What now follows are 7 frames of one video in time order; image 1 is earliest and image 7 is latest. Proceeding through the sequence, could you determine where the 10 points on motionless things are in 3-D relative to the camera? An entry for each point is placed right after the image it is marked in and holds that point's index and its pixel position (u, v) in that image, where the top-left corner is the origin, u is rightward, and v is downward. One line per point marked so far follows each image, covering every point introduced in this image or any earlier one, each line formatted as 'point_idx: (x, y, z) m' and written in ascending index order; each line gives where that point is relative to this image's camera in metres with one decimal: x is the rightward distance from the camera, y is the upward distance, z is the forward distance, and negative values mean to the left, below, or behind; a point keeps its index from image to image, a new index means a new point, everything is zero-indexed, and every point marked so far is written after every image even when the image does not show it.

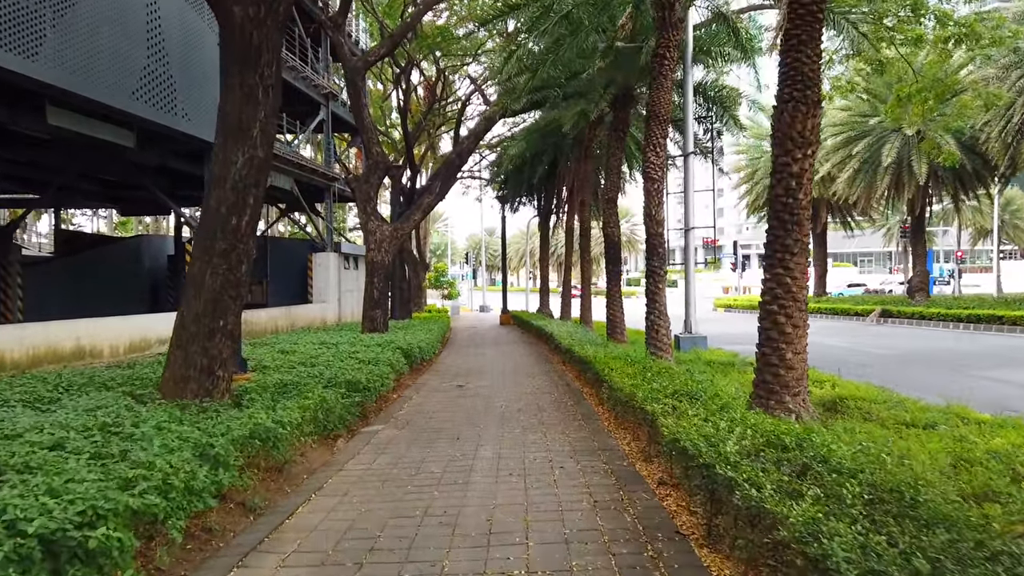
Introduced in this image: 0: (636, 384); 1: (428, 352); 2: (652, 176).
0: (+1.2, -0.9, +6.8) m
1: (-1.6, -1.3, +14.5) m
2: (+2.3, +1.8, +12.0) m
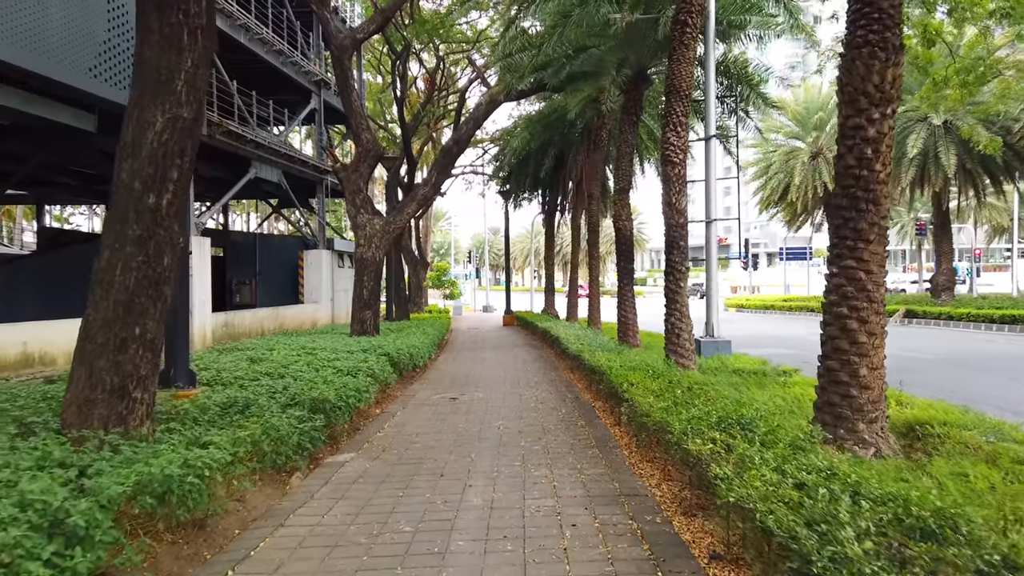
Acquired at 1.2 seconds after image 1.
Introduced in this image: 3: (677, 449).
0: (+1.1, -0.9, +5.4) m
1: (-1.6, -1.3, +13.1) m
2: (+2.3, +1.9, +10.6) m
3: (+1.0, -1.0, +4.5) m
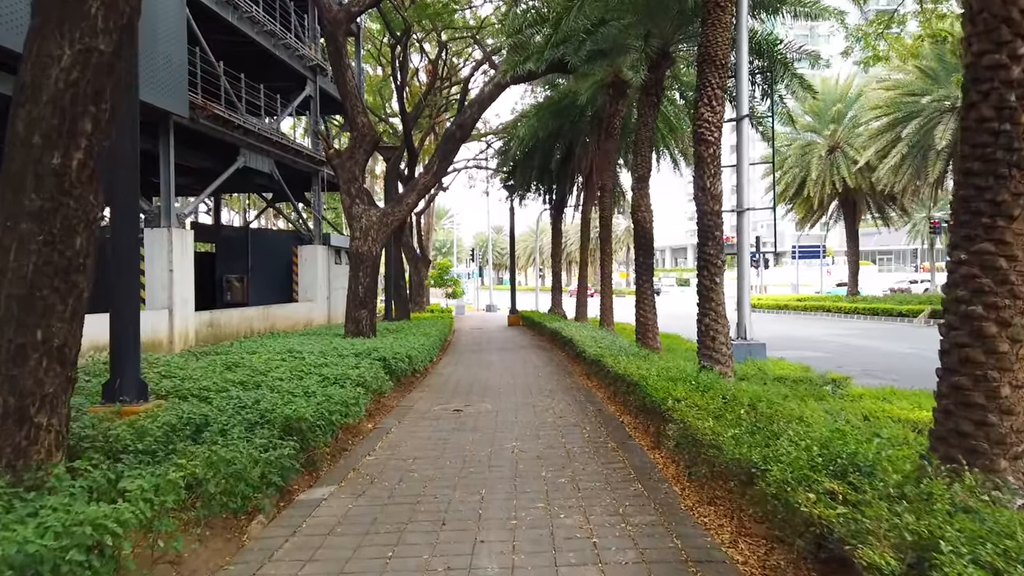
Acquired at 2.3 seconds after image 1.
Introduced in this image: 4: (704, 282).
0: (+1.3, -0.8, +4.1) m
1: (-1.5, -1.2, +11.9) m
2: (+2.5, +1.9, +9.3) m
3: (+1.2, -1.0, +3.3) m
4: (+2.4, +0.1, +9.3) m
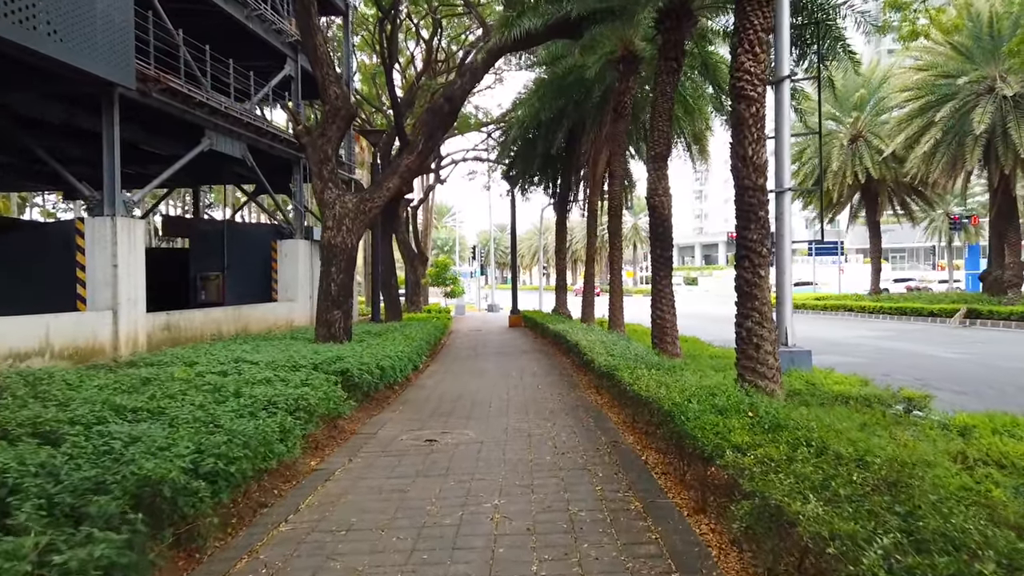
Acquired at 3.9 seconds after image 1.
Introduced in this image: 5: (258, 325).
0: (+1.1, -0.8, +2.2) m
1: (-1.5, -1.2, +10.0) m
2: (+2.4, +2.0, +7.4) m
3: (+1.0, -0.9, +1.4) m
4: (+2.3, +0.1, +7.4) m
5: (-6.1, -0.9, +17.6) m
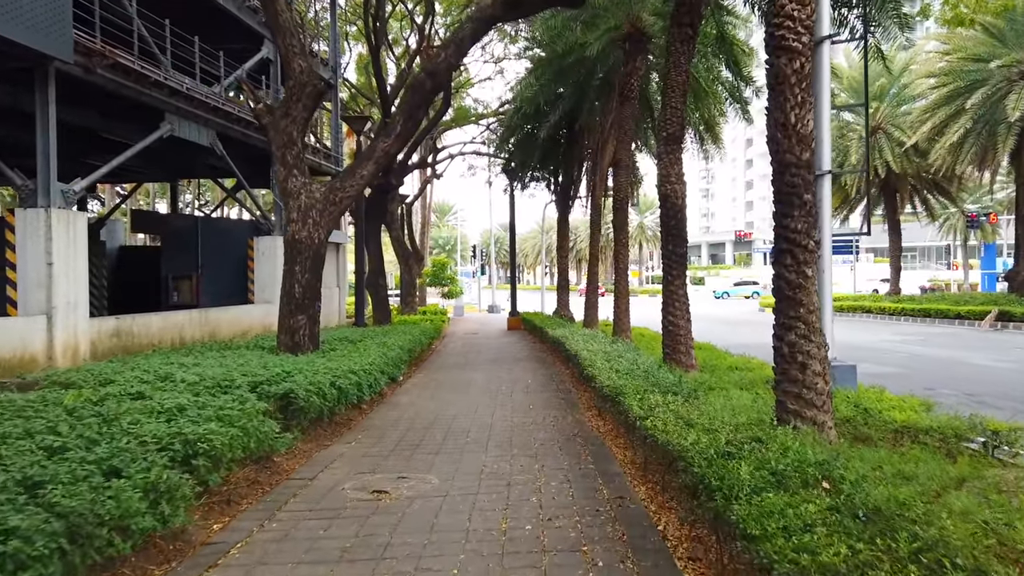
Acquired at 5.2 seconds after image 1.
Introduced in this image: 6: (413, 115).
0: (+0.9, -0.8, +0.7) m
1: (-1.7, -1.2, +8.4) m
2: (+2.2, +1.9, +5.9) m
3: (+0.8, -0.9, -0.2) m
4: (+2.1, +0.1, +5.8) m
5: (-6.2, -0.9, +16.1) m
6: (-1.5, +2.7, +11.3) m
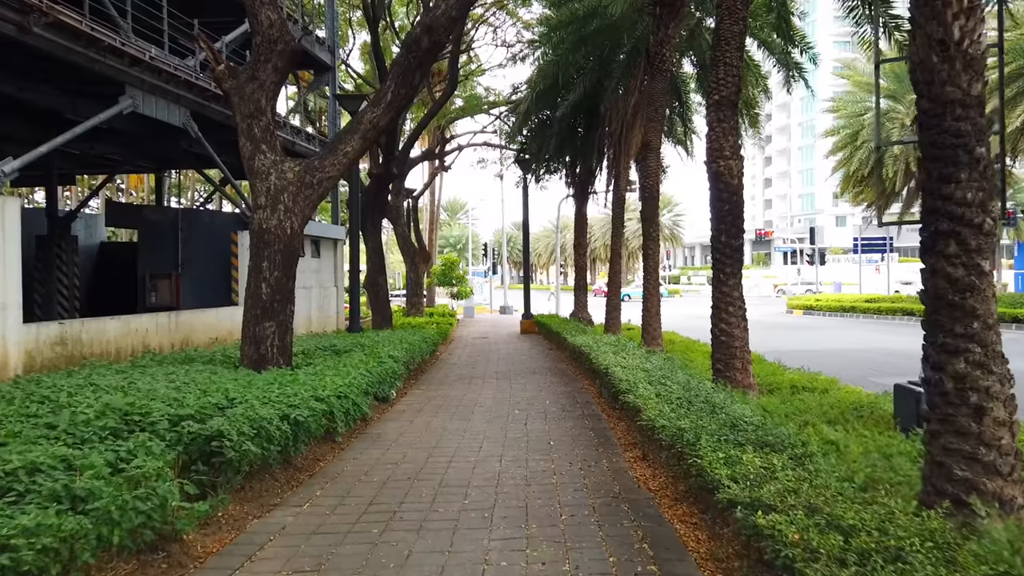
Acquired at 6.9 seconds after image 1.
0: (+0.9, -0.8, -1.3) m
1: (-1.6, -1.2, +6.5) m
2: (+2.3, +1.9, +3.9) m
3: (+0.8, -0.9, -2.1) m
4: (+2.2, +0.1, +3.8) m
5: (-5.9, -0.9, +14.2) m
6: (-1.3, +2.7, +9.4) m
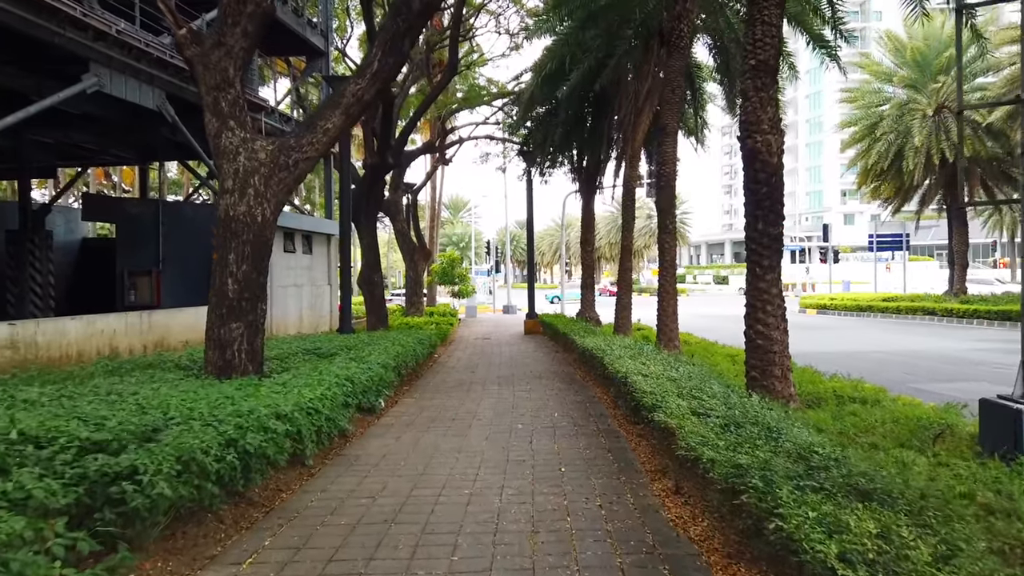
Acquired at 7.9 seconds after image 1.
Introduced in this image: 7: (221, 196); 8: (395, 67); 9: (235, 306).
0: (+0.9, -0.8, -2.4) m
1: (-1.5, -1.2, +5.4) m
2: (+2.3, +2.0, +2.7) m
3: (+0.8, -0.9, -3.3) m
4: (+2.2, +0.2, +2.7) m
5: (-5.9, -0.9, +13.2) m
6: (-1.3, +2.7, +8.3) m
7: (-3.1, +1.0, +7.8) m
8: (-1.3, +2.5, +8.4) m
9: (-2.9, -0.2, +7.7) m
